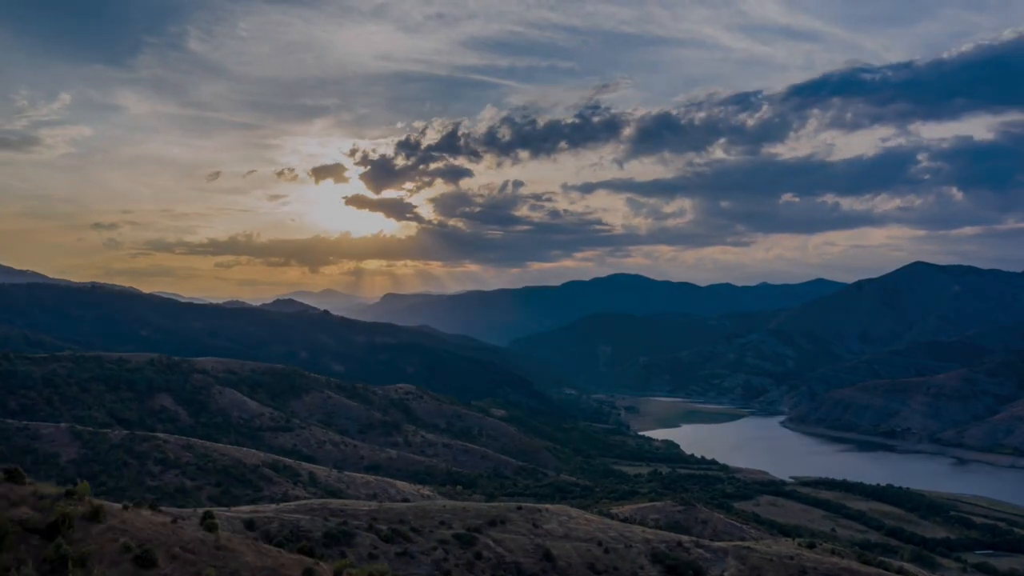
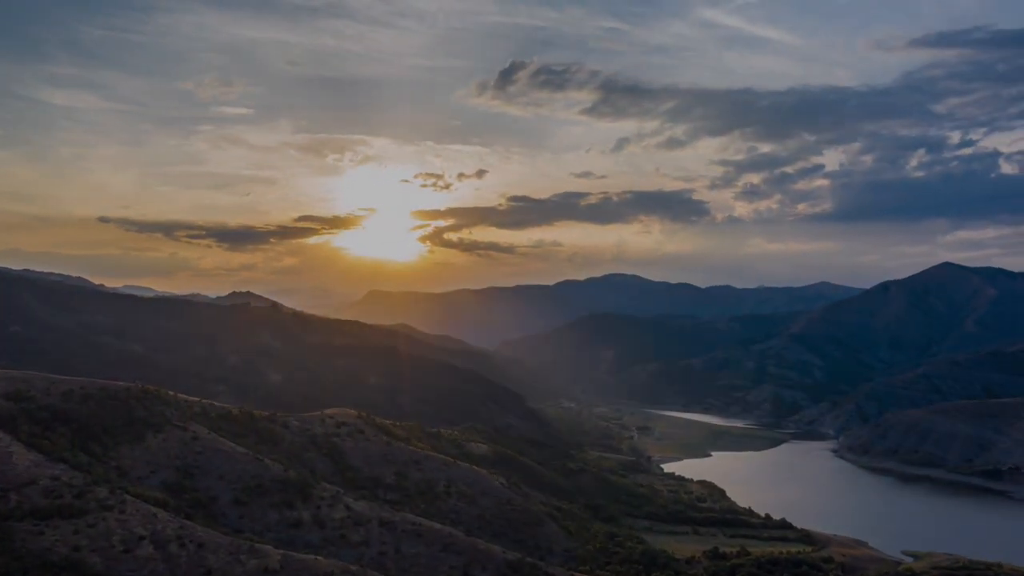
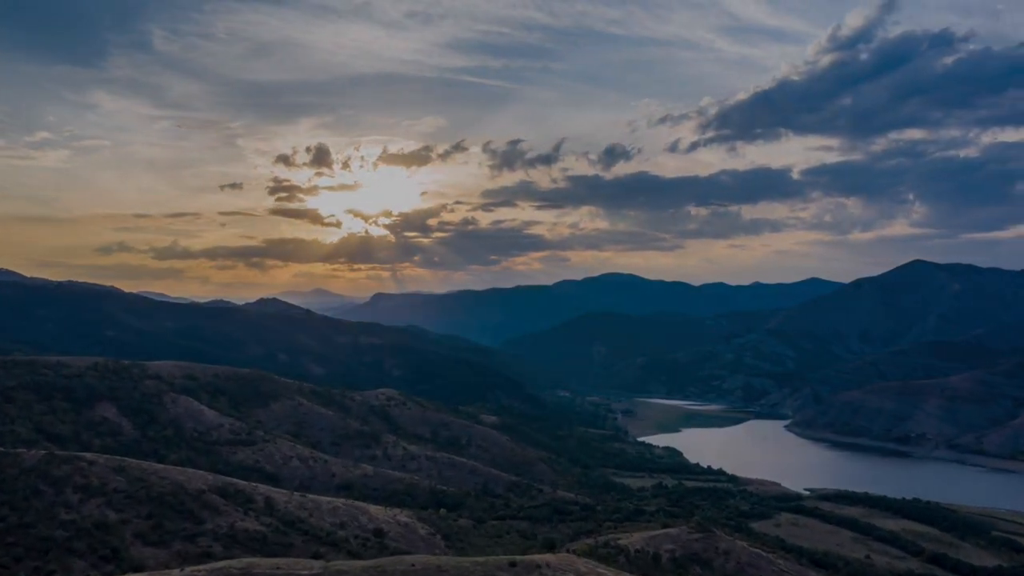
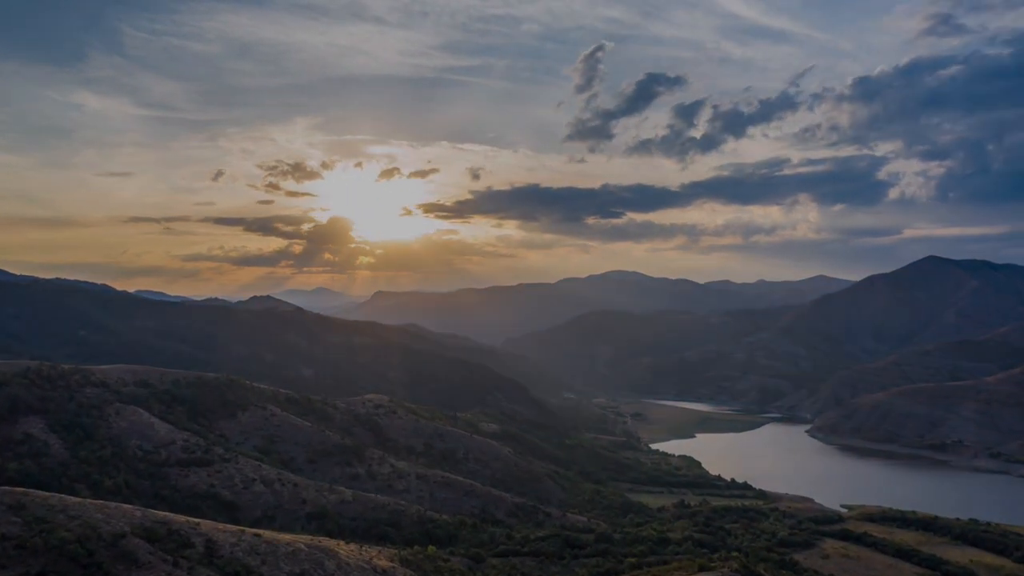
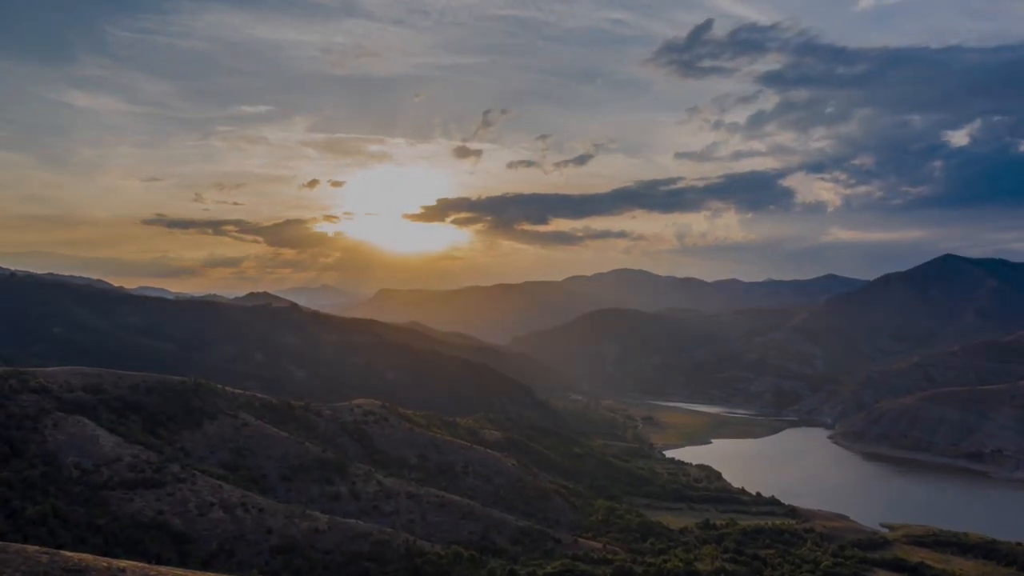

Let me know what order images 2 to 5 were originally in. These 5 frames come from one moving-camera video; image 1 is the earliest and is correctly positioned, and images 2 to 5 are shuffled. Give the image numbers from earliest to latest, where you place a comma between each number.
3, 4, 5, 2
